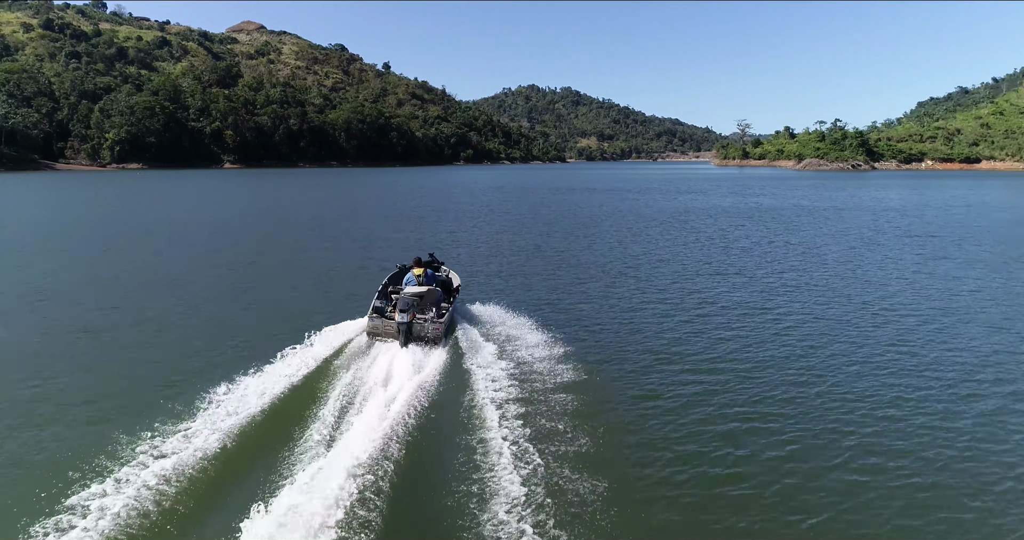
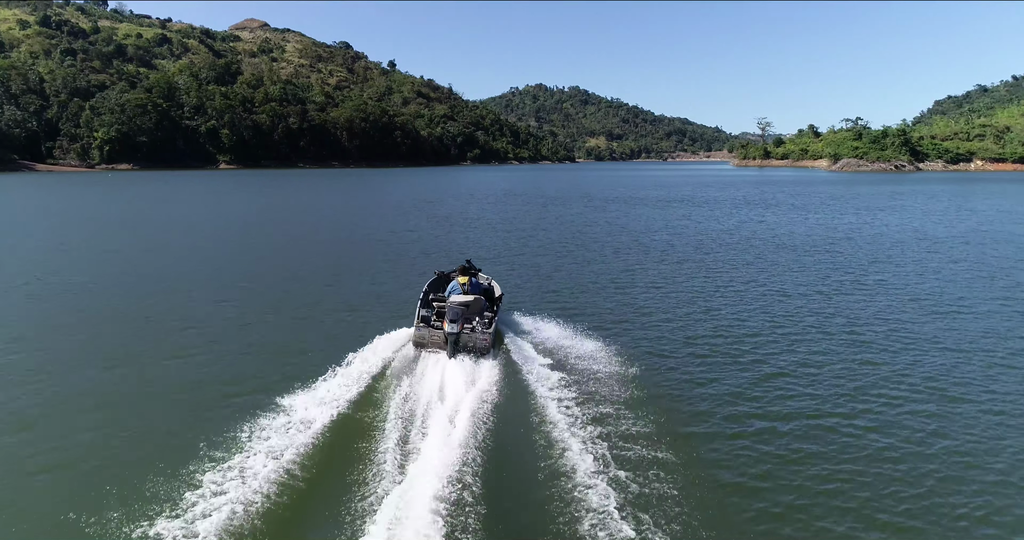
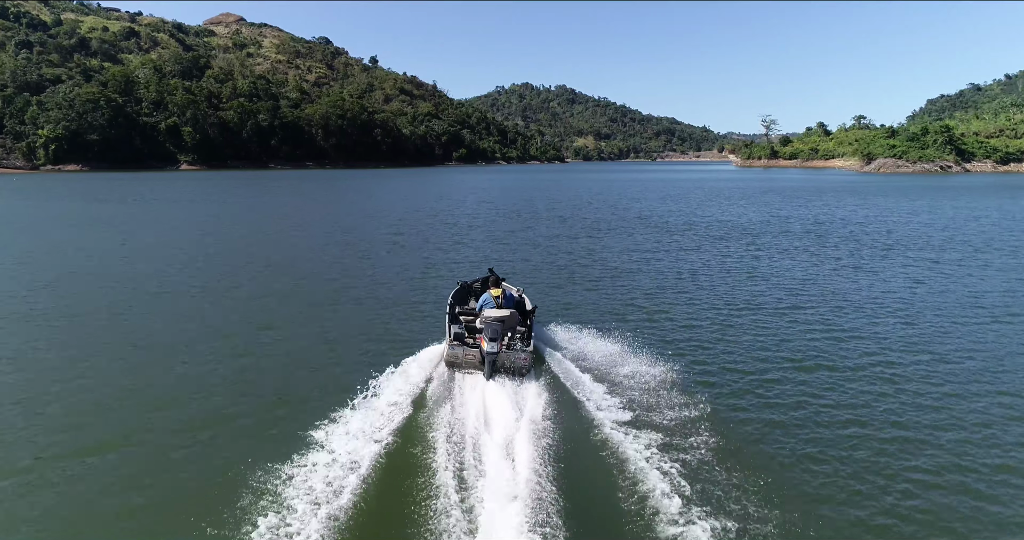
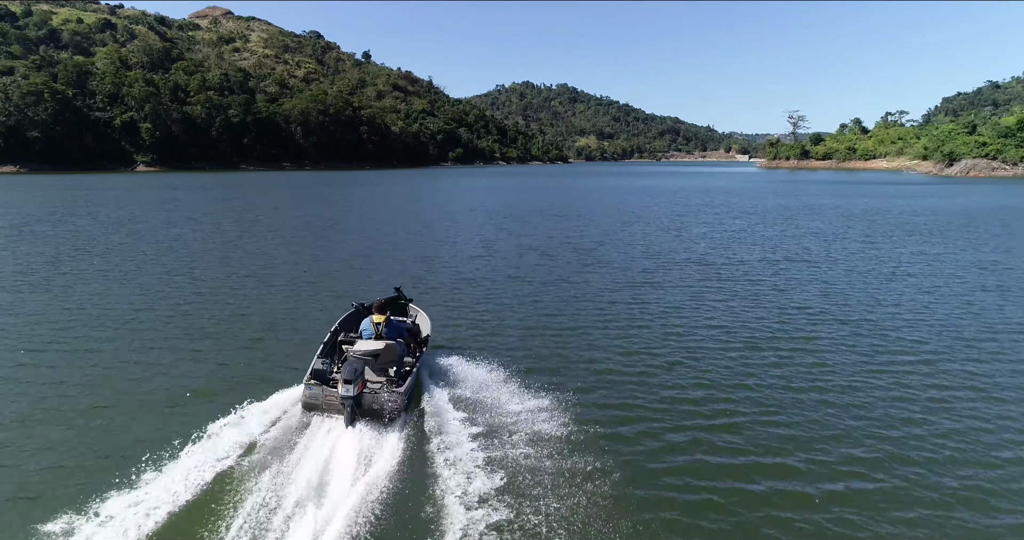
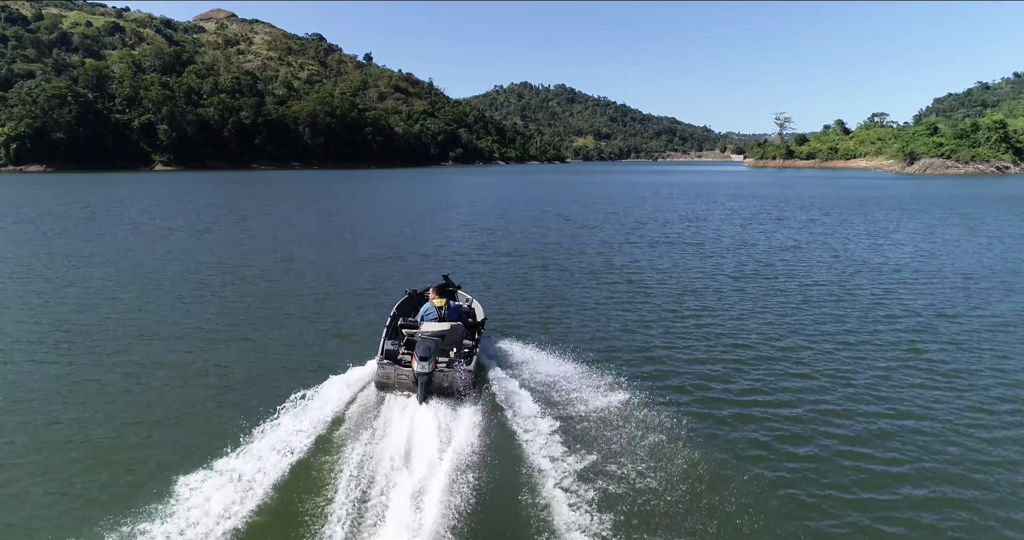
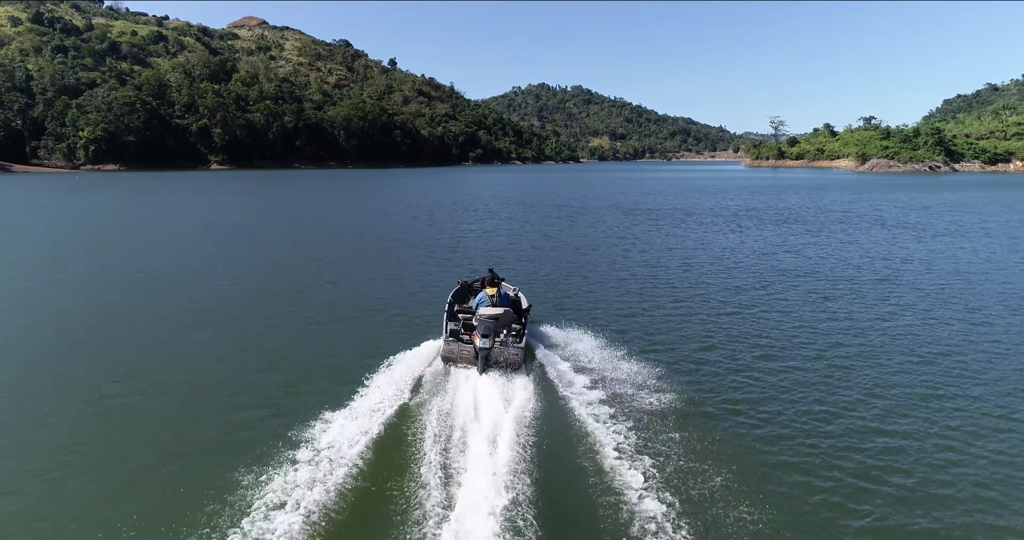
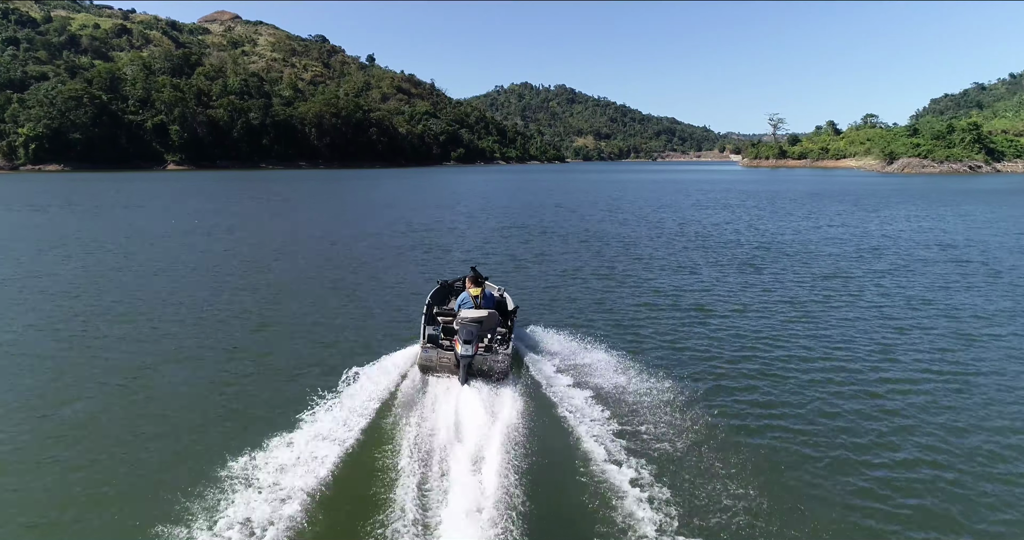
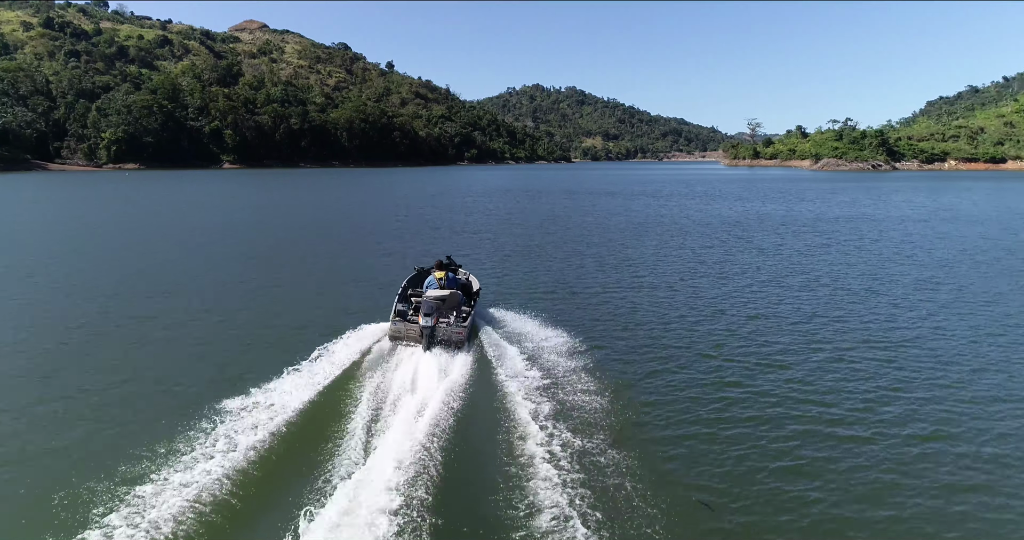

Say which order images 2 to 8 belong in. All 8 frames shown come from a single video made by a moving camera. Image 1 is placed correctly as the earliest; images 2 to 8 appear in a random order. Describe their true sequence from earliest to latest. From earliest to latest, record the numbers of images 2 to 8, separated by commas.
8, 2, 6, 3, 7, 5, 4
